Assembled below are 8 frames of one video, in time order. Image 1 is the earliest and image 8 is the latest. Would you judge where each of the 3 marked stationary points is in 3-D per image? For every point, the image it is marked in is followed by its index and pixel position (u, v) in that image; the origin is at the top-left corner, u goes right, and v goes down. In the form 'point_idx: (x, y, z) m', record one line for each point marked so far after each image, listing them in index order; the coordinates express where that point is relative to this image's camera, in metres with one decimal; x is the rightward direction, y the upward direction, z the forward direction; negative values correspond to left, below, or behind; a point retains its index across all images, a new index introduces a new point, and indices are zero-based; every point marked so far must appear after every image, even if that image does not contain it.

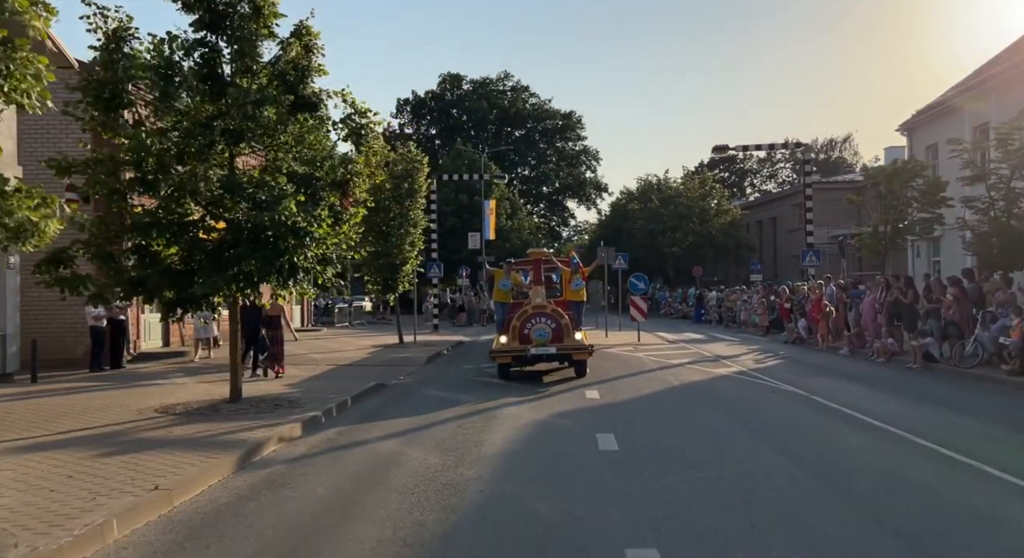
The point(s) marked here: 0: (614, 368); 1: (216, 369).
0: (+2.2, -1.9, +17.3) m
1: (-6.7, -2.0, +18.4) m
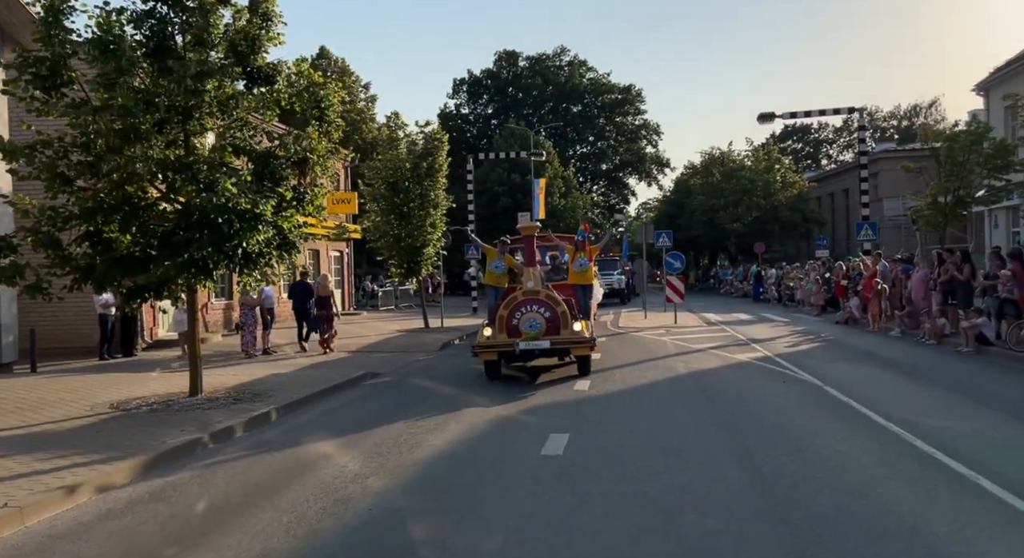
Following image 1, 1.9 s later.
0: (+2.3, -1.5, +16.1) m
1: (-6.4, -1.7, +18.0) m
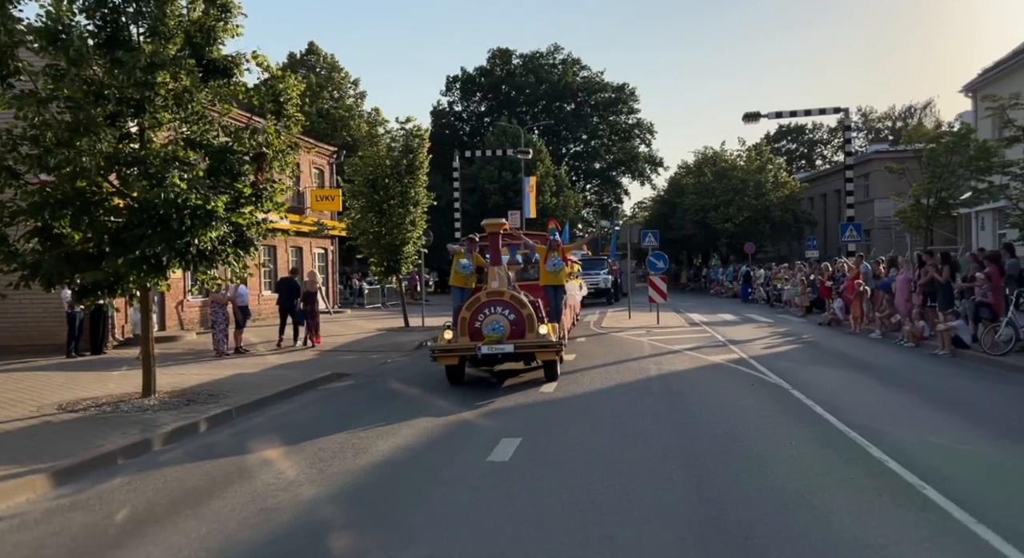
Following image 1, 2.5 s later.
0: (+1.8, -1.5, +15.8) m
1: (-7.0, -1.7, +17.7) m
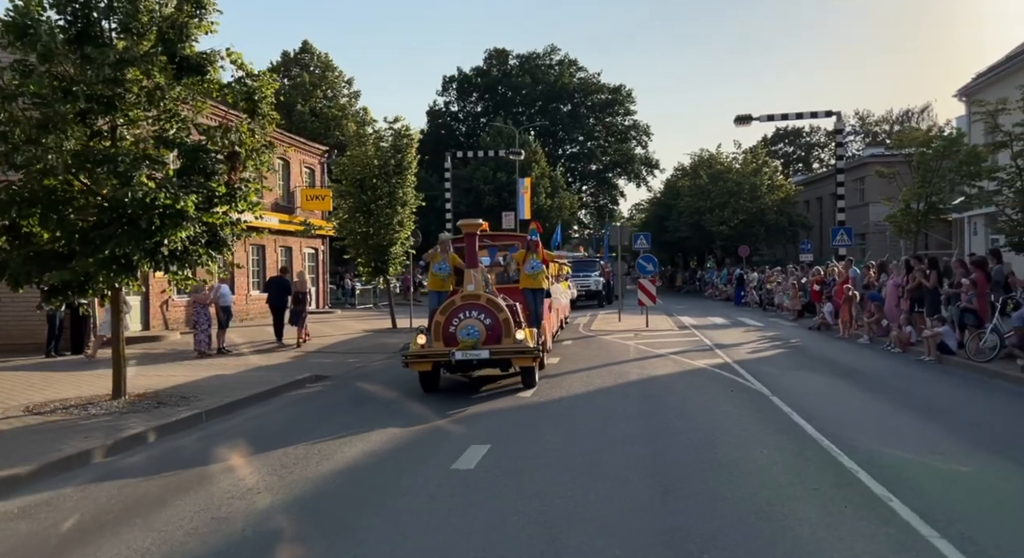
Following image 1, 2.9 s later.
0: (+1.5, -1.6, +15.7) m
1: (-7.3, -1.7, +17.6) m
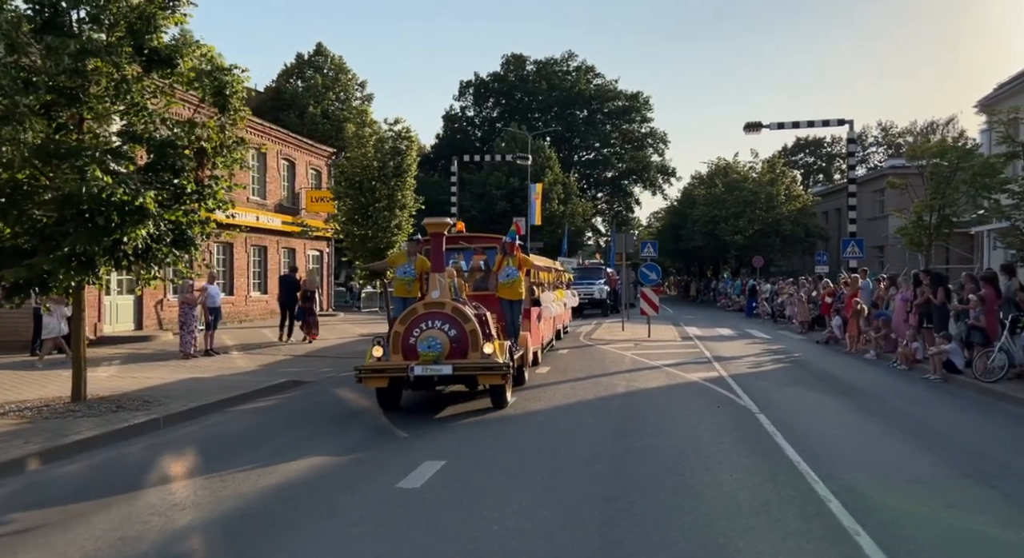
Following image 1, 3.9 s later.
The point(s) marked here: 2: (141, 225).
0: (+1.2, -1.7, +15.2) m
1: (-7.5, -1.7, +17.3) m
2: (-4.4, +0.7, +9.7) m
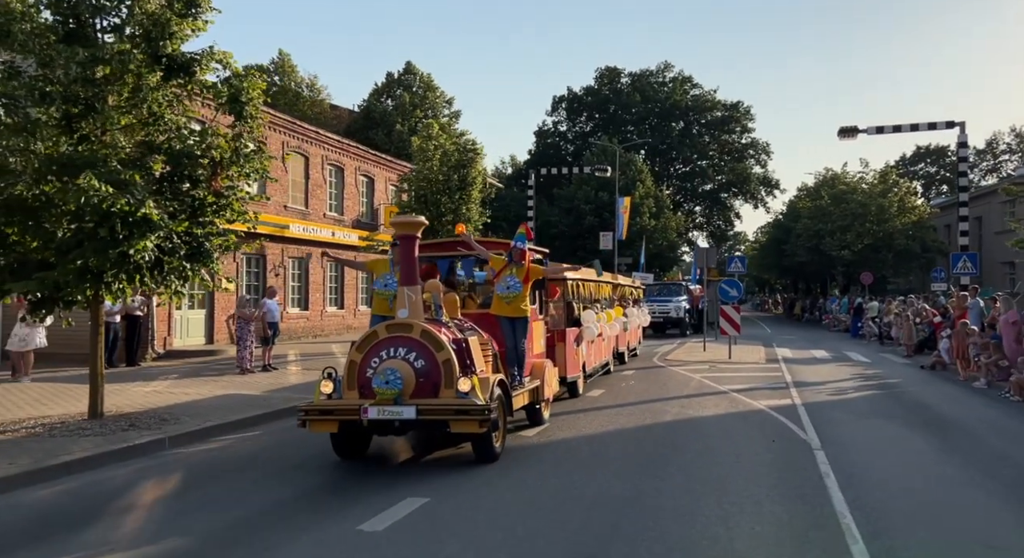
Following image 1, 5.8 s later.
0: (+2.1, -2.0, +14.0) m
1: (-6.2, -2.0, +17.2) m
2: (-4.2, +0.5, +9.4) m
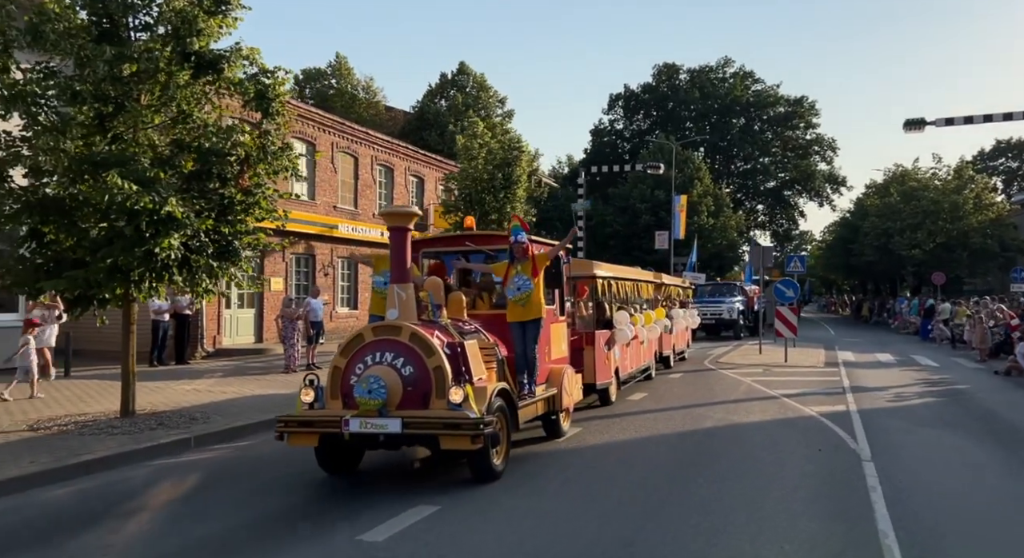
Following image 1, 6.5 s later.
0: (+2.8, -2.0, +13.5) m
1: (-5.3, -2.0, +17.3) m
2: (-3.9, +0.5, +9.3) m
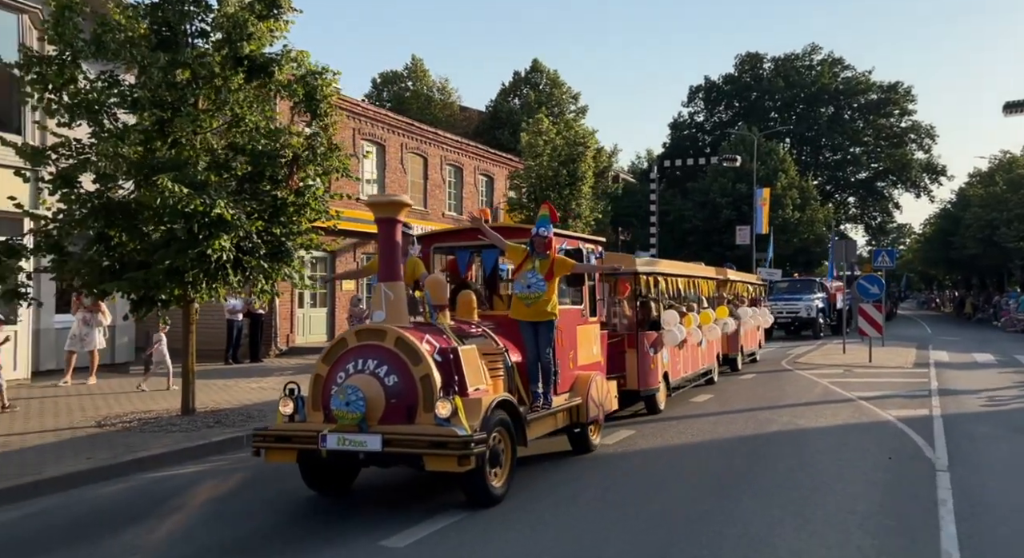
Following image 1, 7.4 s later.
0: (+3.8, -1.9, +12.9) m
1: (-3.9, -2.0, +17.6) m
2: (-3.3, +0.5, +9.5) m
